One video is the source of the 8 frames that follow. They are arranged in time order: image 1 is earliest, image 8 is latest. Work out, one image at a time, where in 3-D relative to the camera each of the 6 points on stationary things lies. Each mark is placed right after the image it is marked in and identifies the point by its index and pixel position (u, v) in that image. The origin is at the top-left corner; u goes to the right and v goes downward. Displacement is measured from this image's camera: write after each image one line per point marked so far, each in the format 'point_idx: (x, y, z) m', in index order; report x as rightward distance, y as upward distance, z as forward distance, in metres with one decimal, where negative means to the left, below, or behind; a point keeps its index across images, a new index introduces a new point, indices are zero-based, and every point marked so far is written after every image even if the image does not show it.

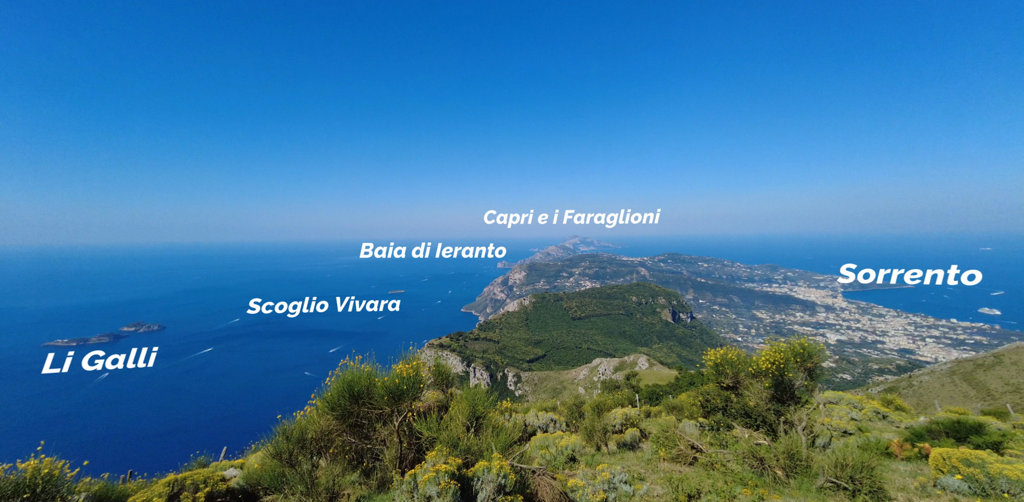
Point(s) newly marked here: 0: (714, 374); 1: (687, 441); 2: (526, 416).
0: (+6.0, -3.4, +13.2) m
1: (+4.1, -4.3, +10.6) m
2: (+0.7, -6.4, +17.6) m
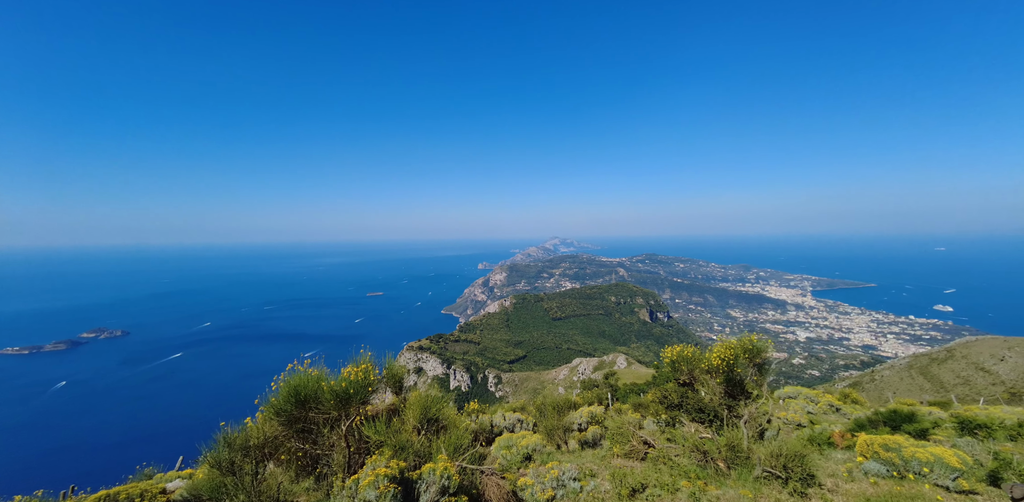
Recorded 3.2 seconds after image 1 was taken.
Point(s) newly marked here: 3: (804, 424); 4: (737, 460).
0: (+4.8, -3.4, +13.6) m
1: (+3.1, -4.4, +11.0) m
2: (-0.6, -6.5, +17.8) m
3: (+9.0, -5.2, +14.0) m
4: (+4.5, -4.0, +9.2) m
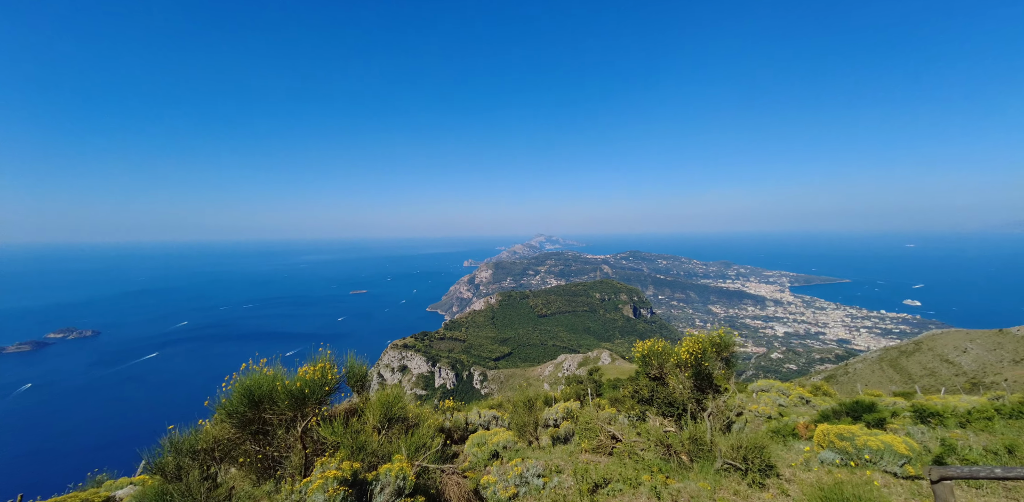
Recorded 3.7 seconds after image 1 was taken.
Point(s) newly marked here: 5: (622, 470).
0: (+3.9, -3.4, +13.8) m
1: (+2.3, -4.3, +11.2) m
2: (-1.6, -6.4, +17.8) m
3: (+8.1, -5.1, +14.4) m
4: (+3.7, -4.0, +9.4) m
5: (+2.2, -4.4, +9.4) m
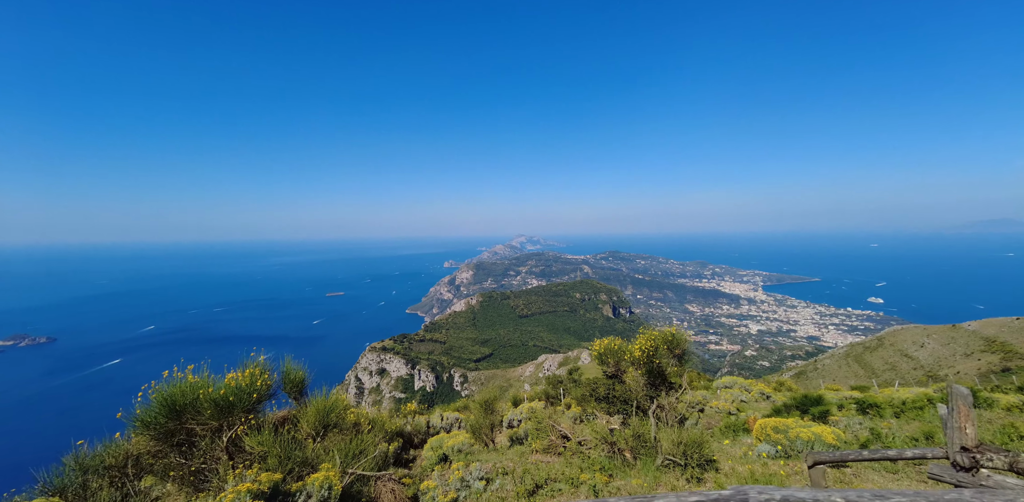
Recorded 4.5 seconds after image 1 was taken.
0: (+2.6, -3.3, +13.7) m
1: (+1.1, -4.3, +11.0) m
2: (-3.1, -6.4, +17.5) m
3: (+6.8, -5.1, +14.4) m
4: (+2.6, -4.0, +9.2) m
5: (+1.1, -4.4, +9.2) m
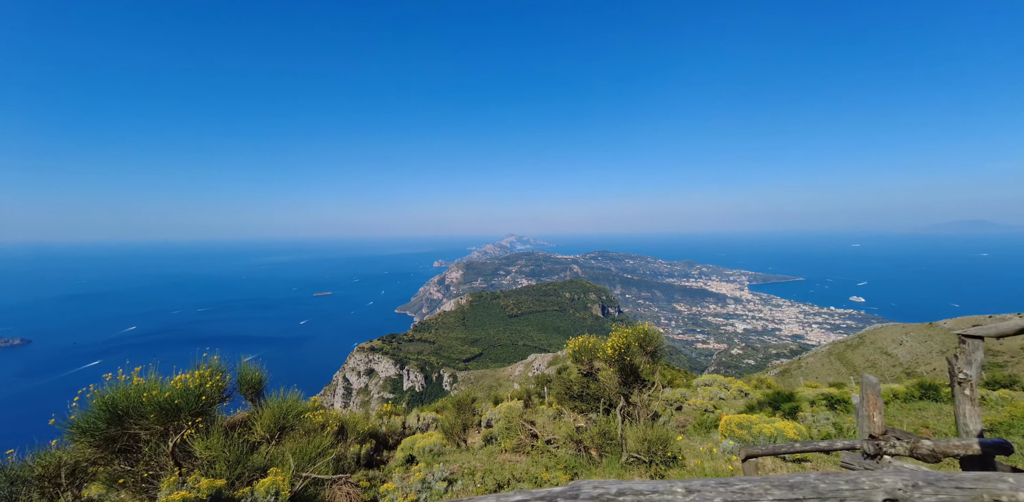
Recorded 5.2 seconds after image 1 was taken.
0: (+1.8, -3.3, +13.5) m
1: (+0.4, -4.2, +10.7) m
2: (-3.9, -6.3, +17.2) m
3: (+6.0, -5.0, +14.3) m
4: (+1.9, -3.9, +9.1) m
5: (+0.4, -4.3, +8.9) m
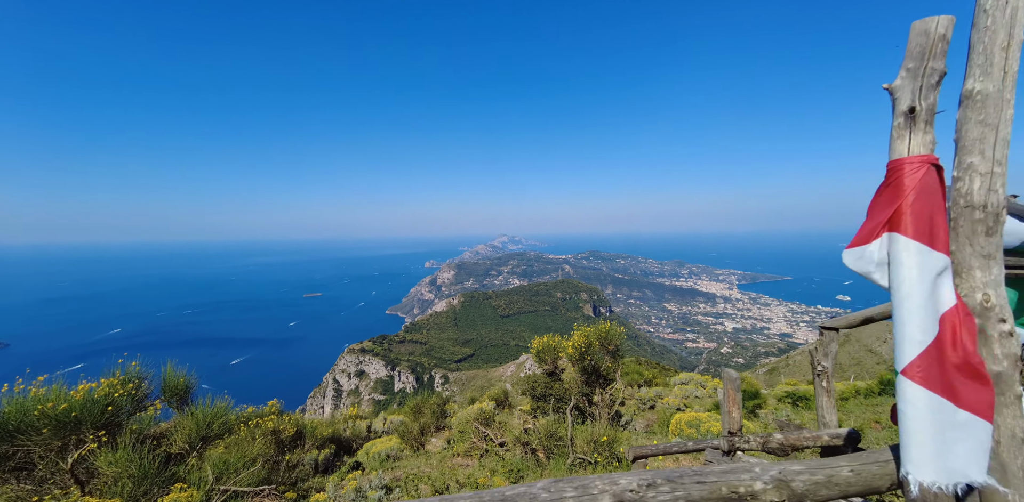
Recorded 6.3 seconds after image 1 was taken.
0: (+0.7, -3.1, +12.9) m
1: (-0.7, -4.0, +10.2) m
2: (-5.1, -6.2, +16.5) m
3: (+4.9, -4.8, +13.8) m
4: (+0.9, -3.7, +8.5) m
5: (-0.6, -4.1, +8.4) m
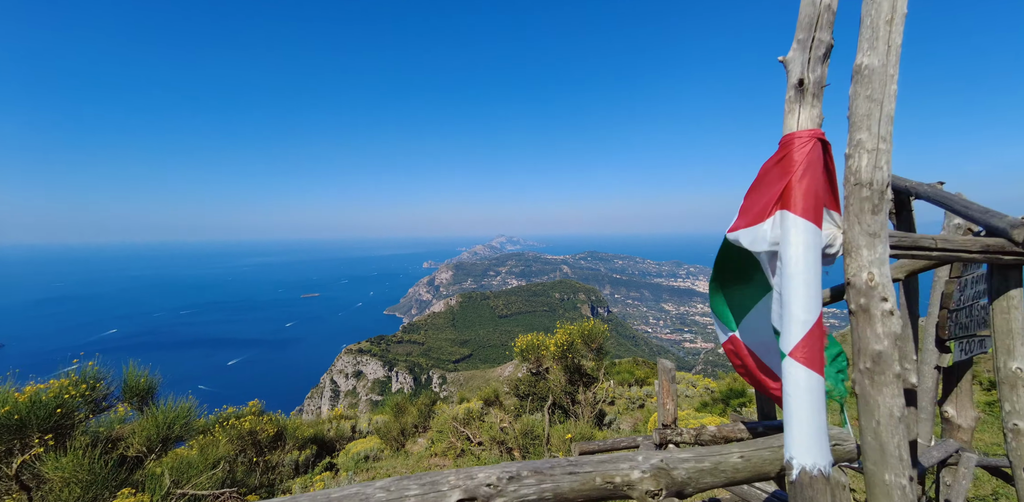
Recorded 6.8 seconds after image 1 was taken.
0: (+0.3, -3.0, +12.7) m
1: (-1.1, -3.9, +9.9) m
2: (-5.5, -6.1, +16.2) m
3: (+4.5, -4.7, +13.5) m
4: (+0.4, -3.6, +8.2) m
5: (-1.1, -4.0, +8.1) m
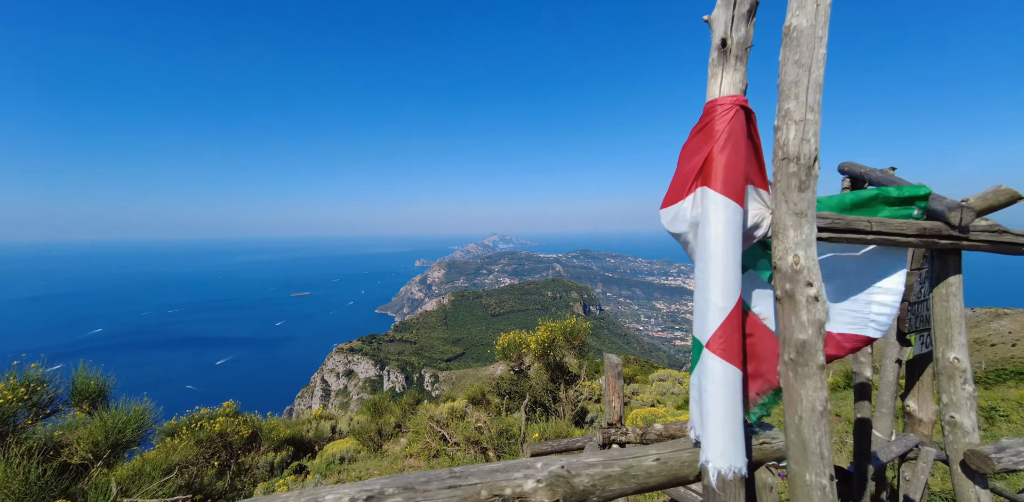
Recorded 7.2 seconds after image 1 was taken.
0: (-0.2, -2.9, +12.4) m
1: (-1.6, -3.8, +9.6) m
2: (-6.1, -5.9, +15.9) m
3: (+3.9, -4.6, +13.3) m
4: (0.0, -3.5, +8.0) m
5: (-1.5, -3.9, +7.8) m
